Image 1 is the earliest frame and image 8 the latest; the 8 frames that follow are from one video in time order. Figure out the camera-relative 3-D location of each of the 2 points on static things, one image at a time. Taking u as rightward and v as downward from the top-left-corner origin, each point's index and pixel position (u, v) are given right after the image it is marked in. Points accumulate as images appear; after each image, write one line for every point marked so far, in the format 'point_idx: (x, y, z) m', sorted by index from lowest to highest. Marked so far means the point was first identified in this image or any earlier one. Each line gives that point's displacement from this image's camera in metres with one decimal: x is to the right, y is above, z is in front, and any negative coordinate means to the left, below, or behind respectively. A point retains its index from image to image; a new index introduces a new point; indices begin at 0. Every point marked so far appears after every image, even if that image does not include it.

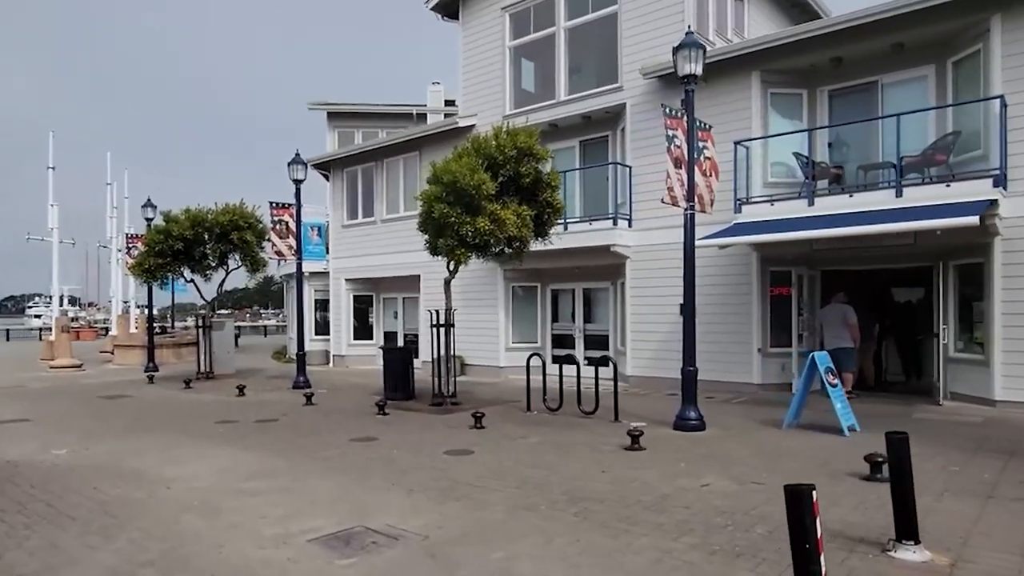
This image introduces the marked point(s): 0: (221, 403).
0: (-6.1, -2.4, +14.3) m
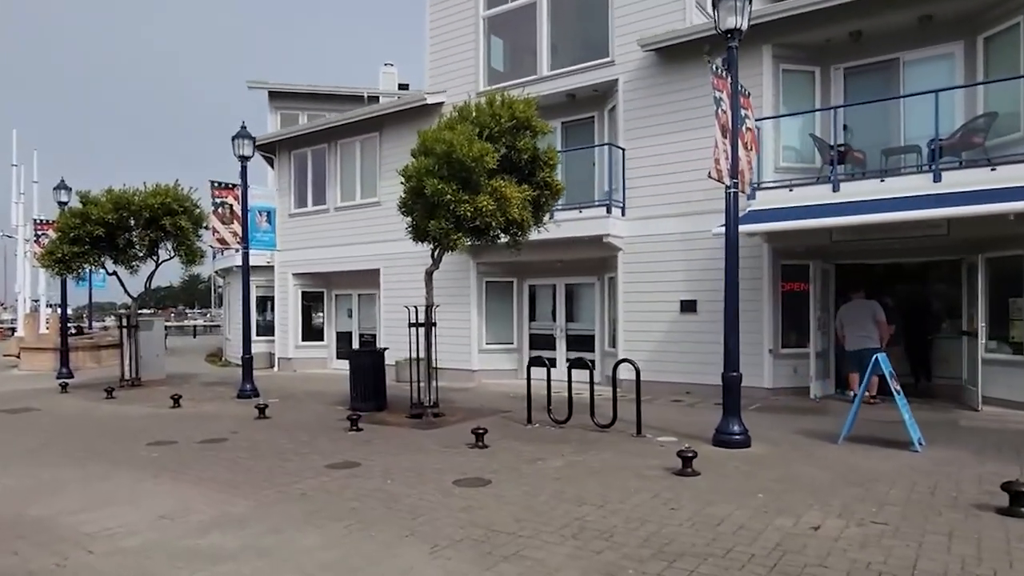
0: (-6.3, -2.3, +12.0) m
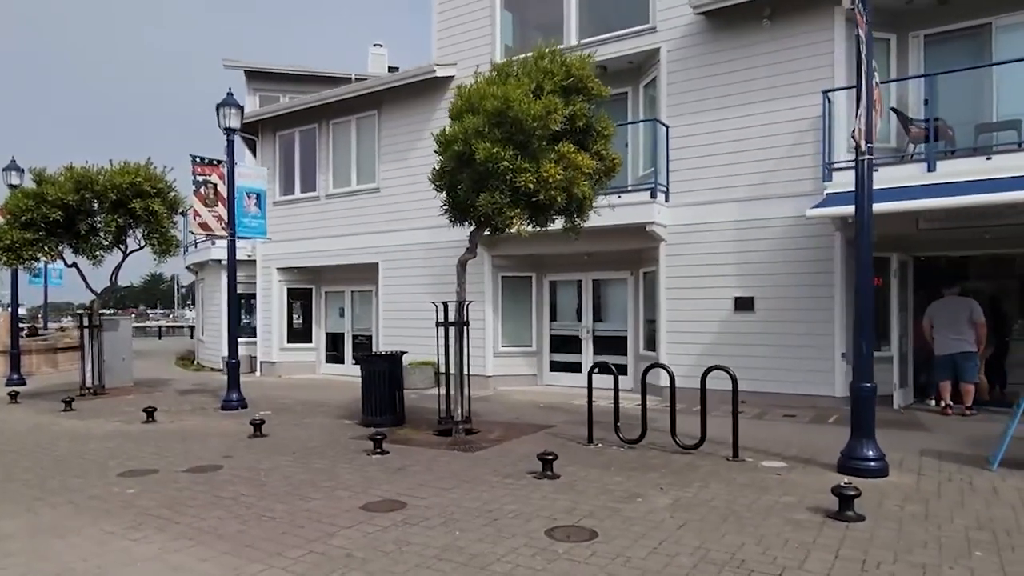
0: (-5.7, -2.2, +10.0) m
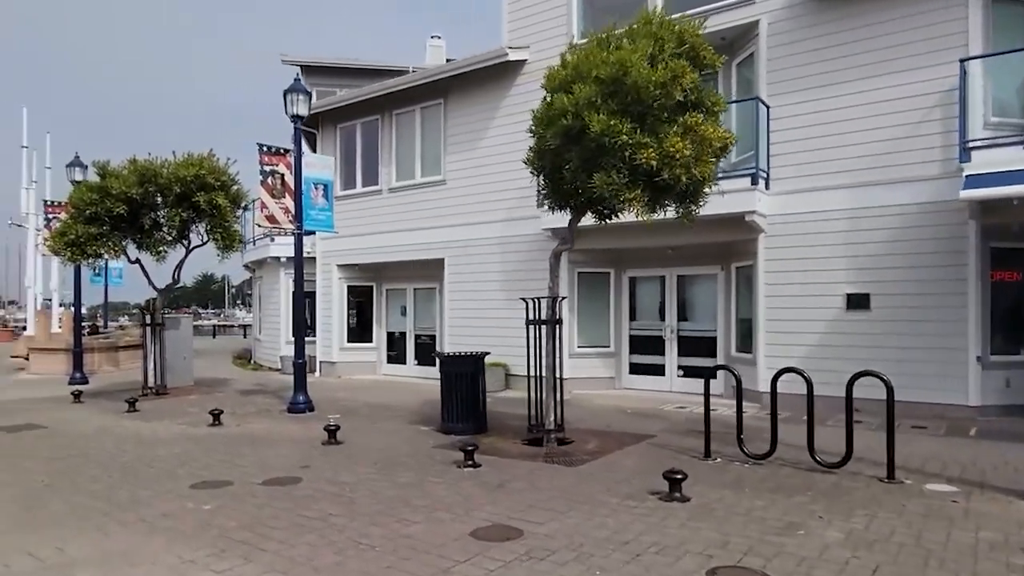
0: (-4.4, -2.1, +9.4) m
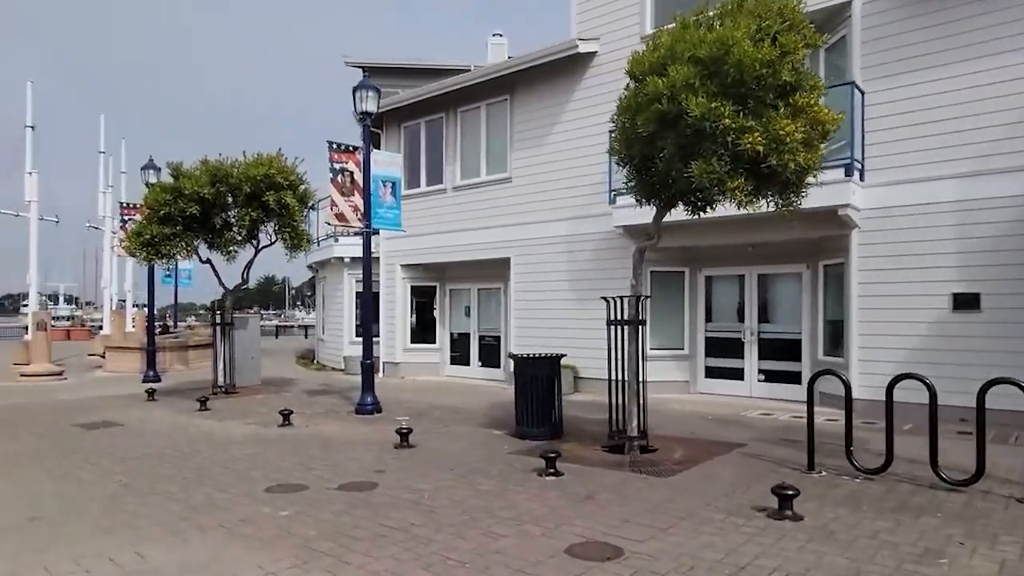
0: (-3.4, -2.1, +9.2) m
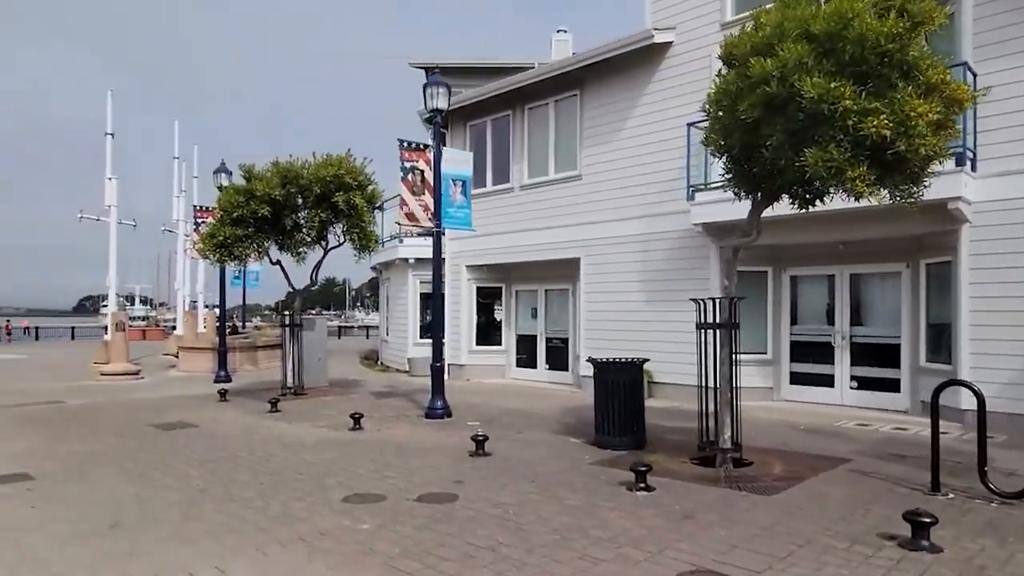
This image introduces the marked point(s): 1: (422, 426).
0: (-2.4, -2.1, +9.1) m
1: (-1.4, -2.1, +10.6) m
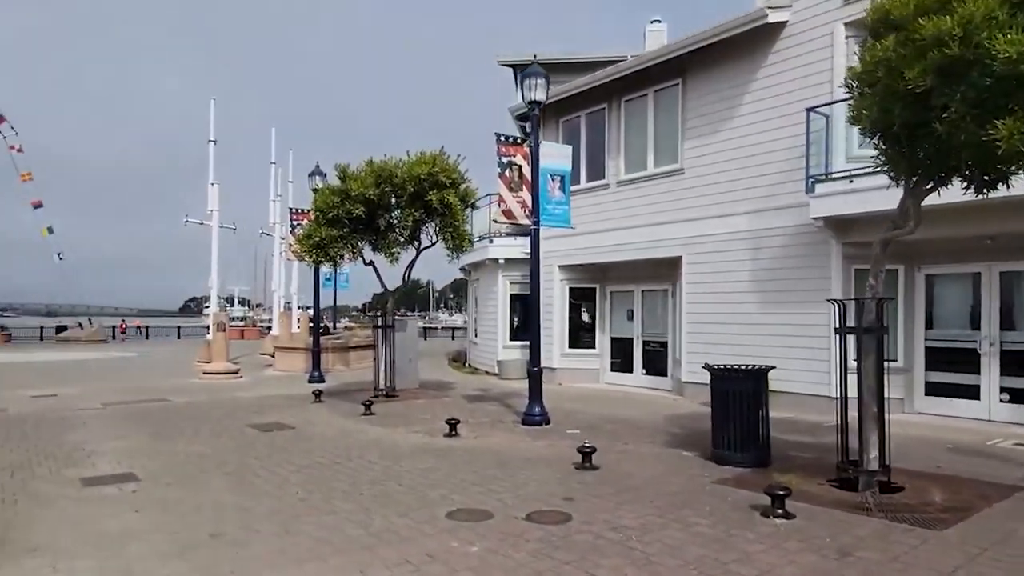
0: (-1.0, -2.1, +8.7) m
1: (+0.1, -2.1, +10.1) m
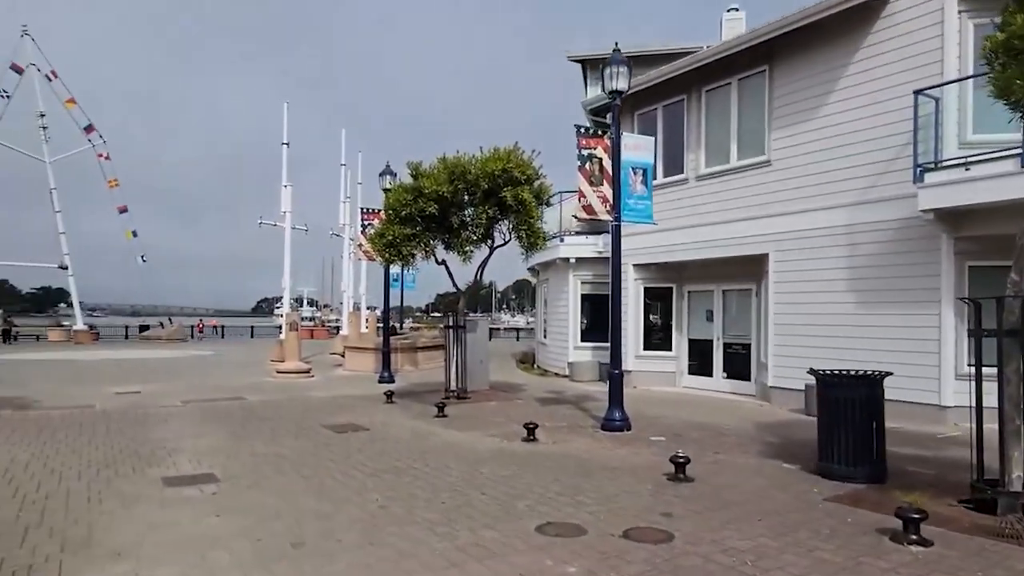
0: (0.0, -2.1, +8.3) m
1: (+1.3, -2.1, +9.6) m
